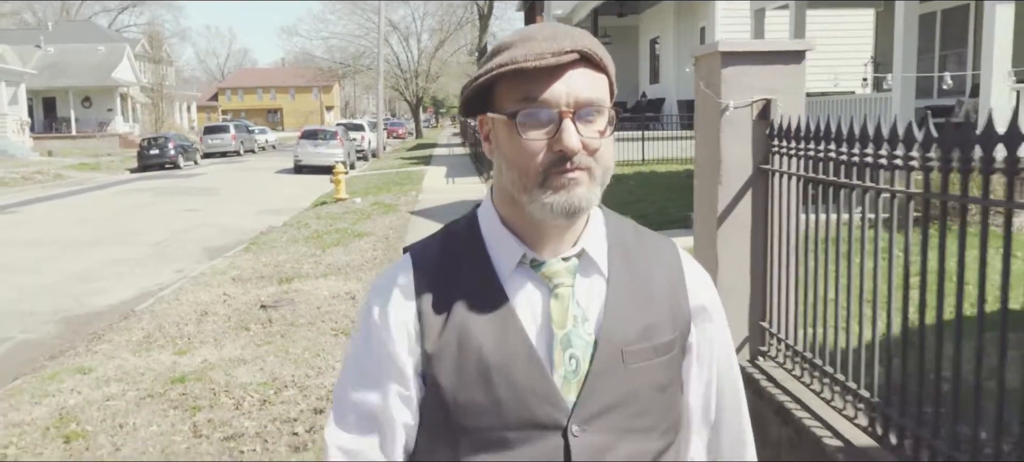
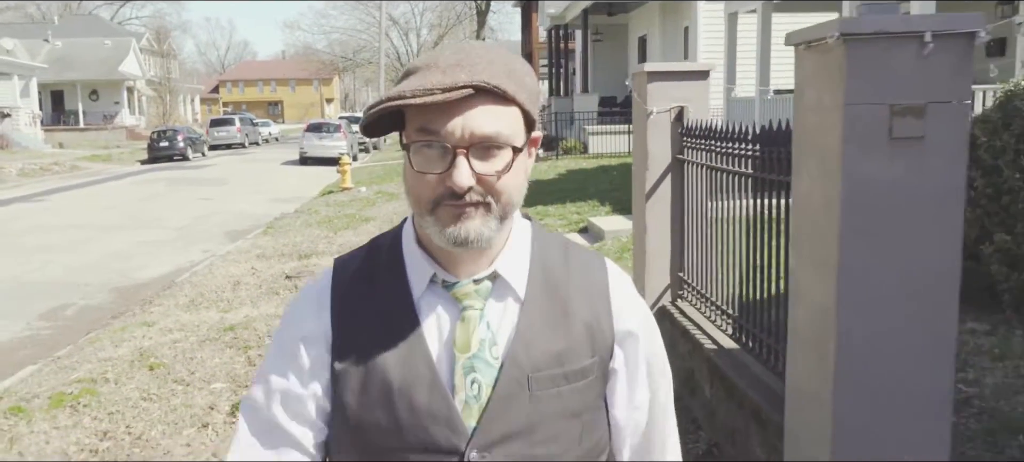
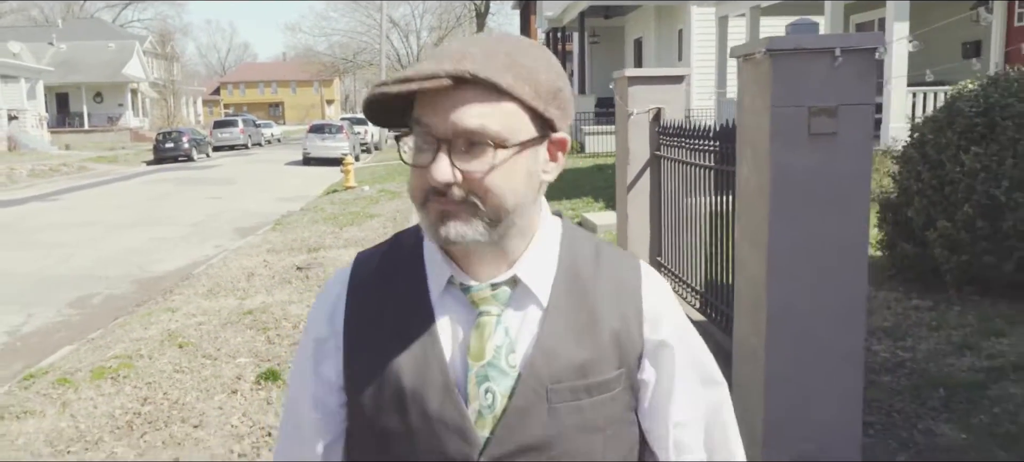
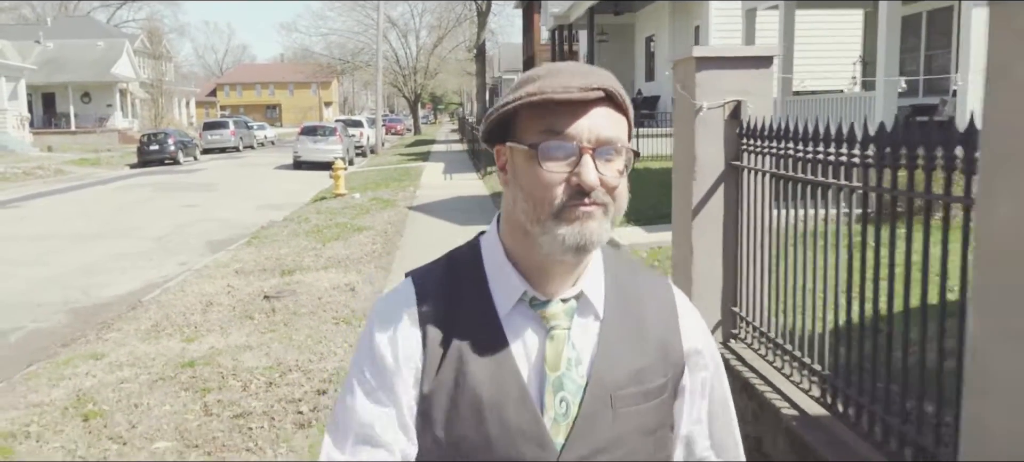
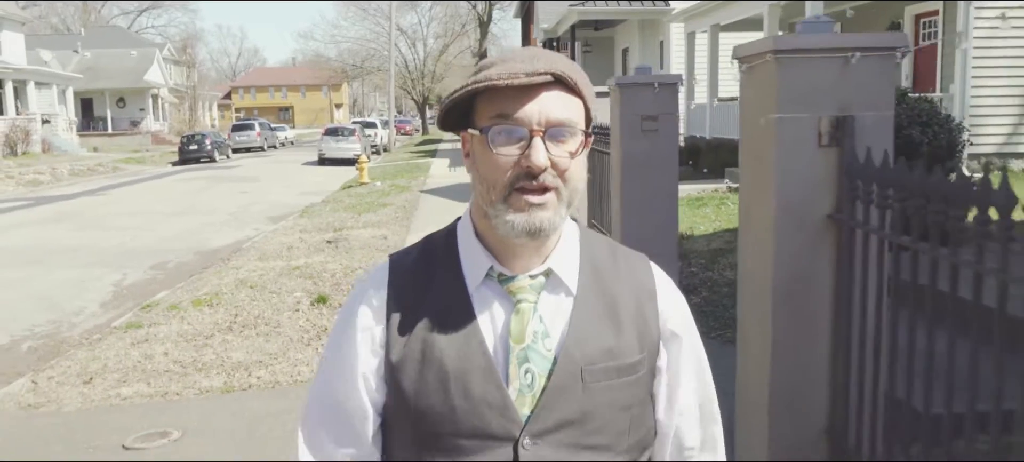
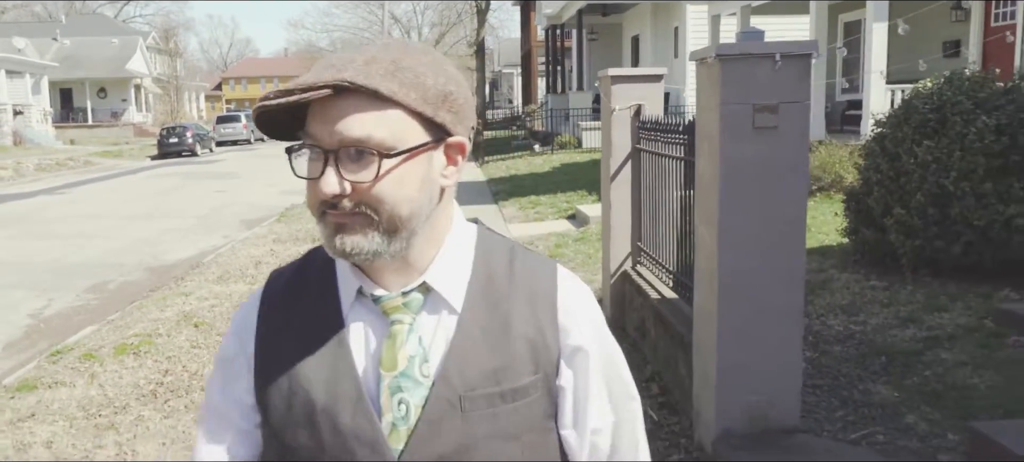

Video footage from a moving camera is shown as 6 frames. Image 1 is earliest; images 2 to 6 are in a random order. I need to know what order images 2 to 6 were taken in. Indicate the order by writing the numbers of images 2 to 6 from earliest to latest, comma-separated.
4, 2, 3, 6, 5
